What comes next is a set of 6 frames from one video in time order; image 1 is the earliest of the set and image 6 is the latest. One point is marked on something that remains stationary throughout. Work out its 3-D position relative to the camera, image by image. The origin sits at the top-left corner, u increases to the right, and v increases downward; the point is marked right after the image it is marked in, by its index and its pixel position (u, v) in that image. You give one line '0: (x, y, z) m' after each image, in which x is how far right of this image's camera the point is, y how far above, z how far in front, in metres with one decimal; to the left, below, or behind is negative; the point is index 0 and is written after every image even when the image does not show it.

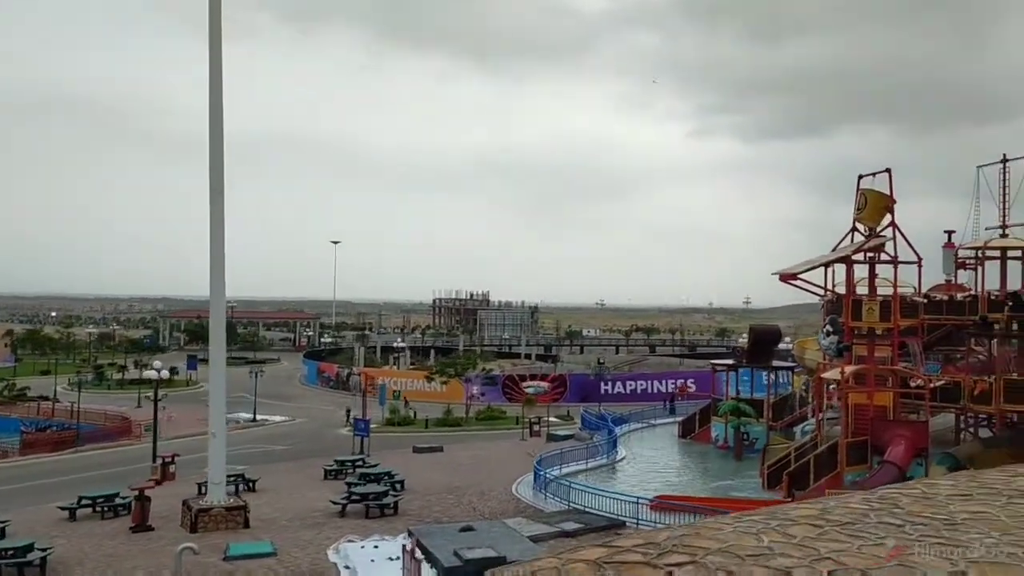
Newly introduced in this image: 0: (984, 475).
0: (+3.4, -1.4, +6.3) m
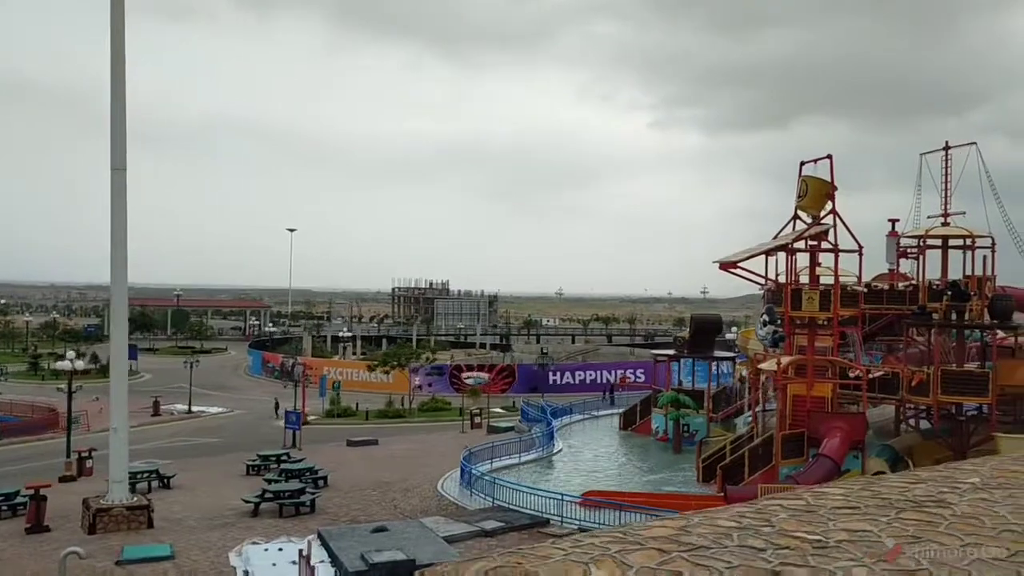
0: (+2.3, -1.3, +5.6) m
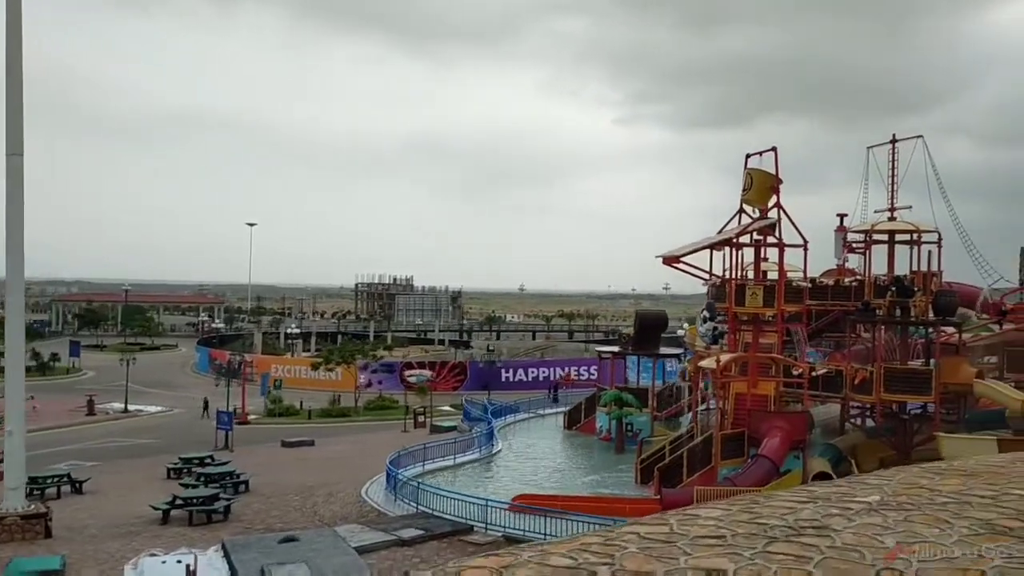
0: (+1.4, -1.2, +4.9) m
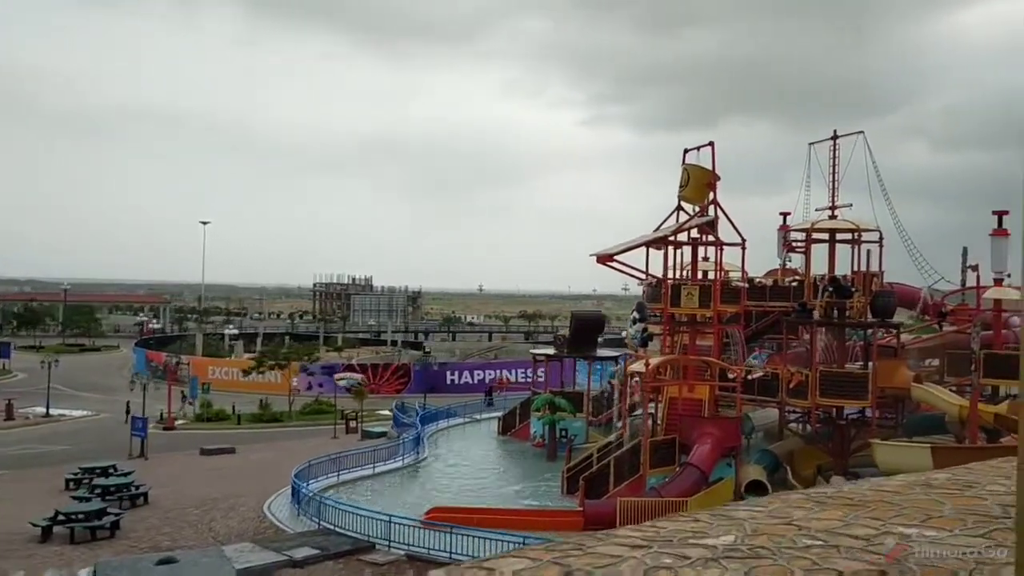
0: (+0.3, -1.2, +3.9) m
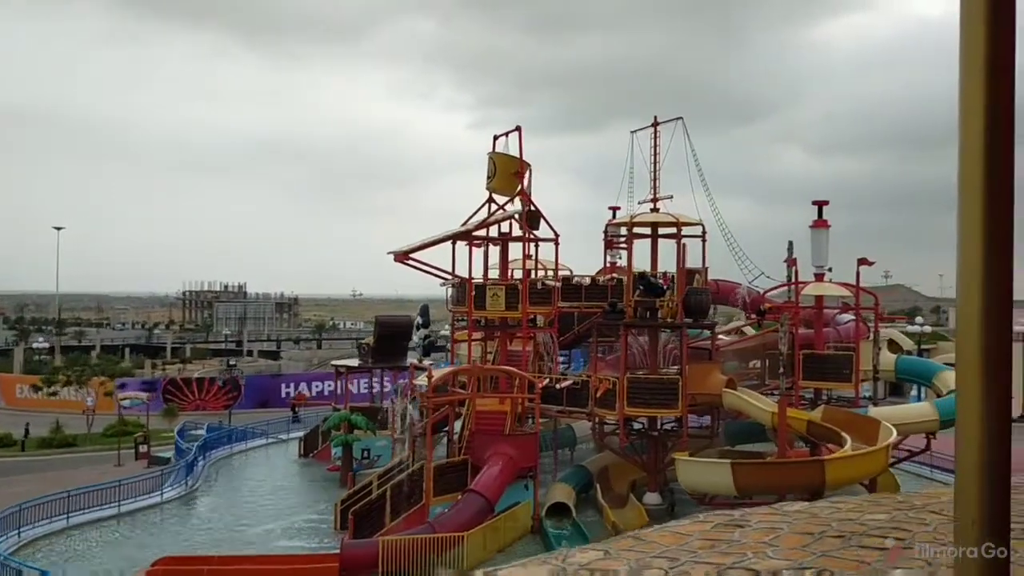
0: (-2.1, -1.2, +1.6) m
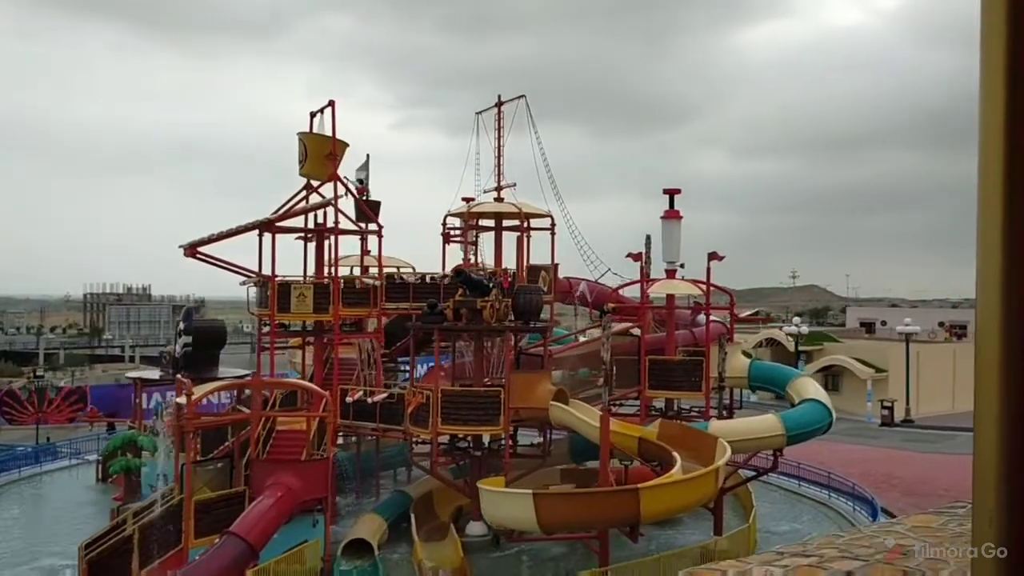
0: (-4.2, -1.1, -0.9) m
